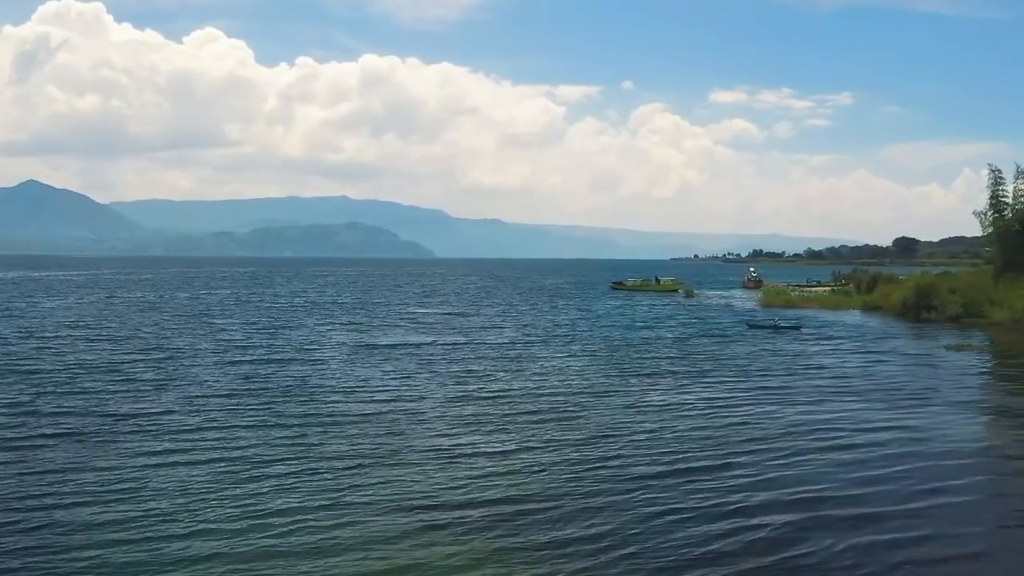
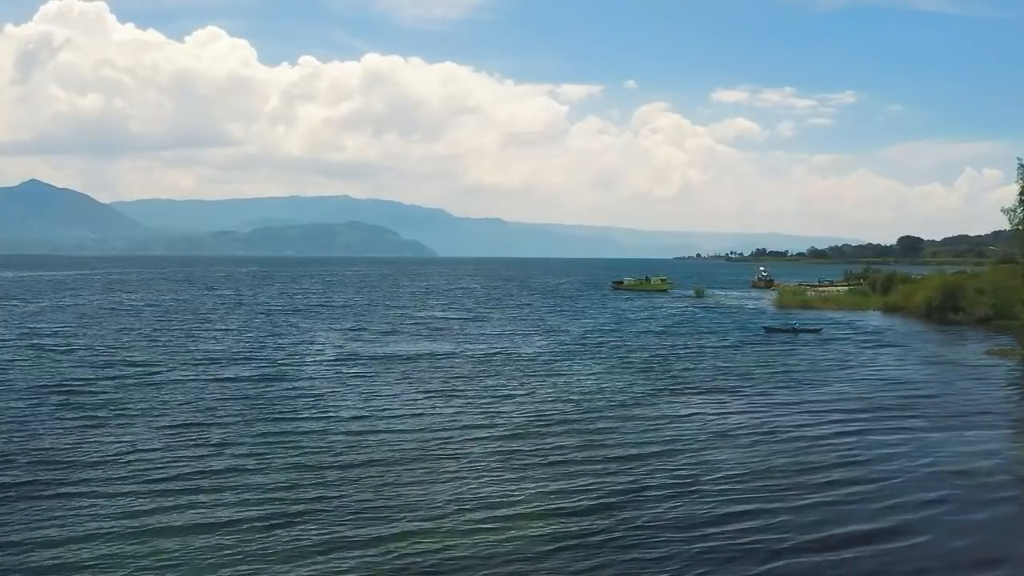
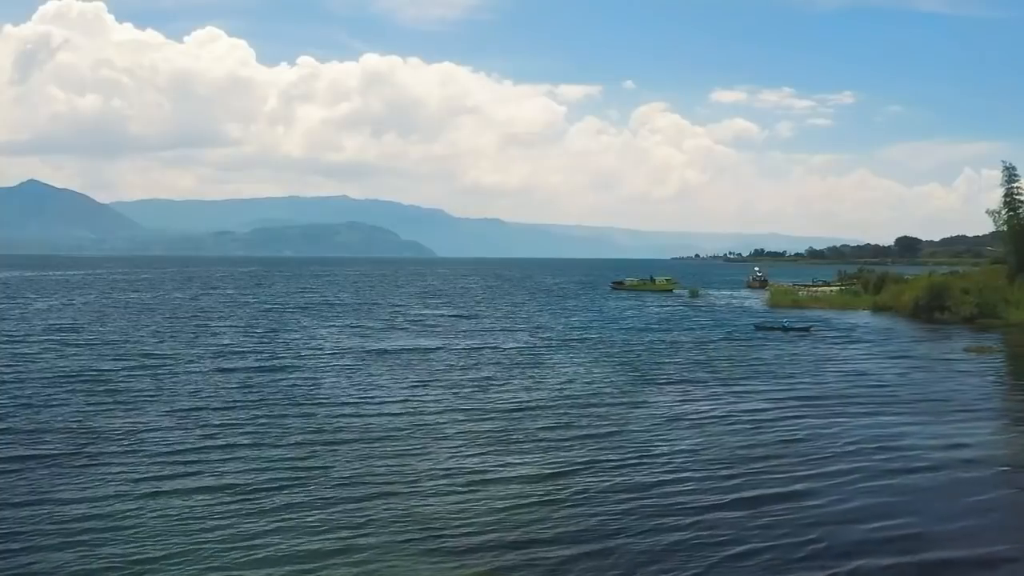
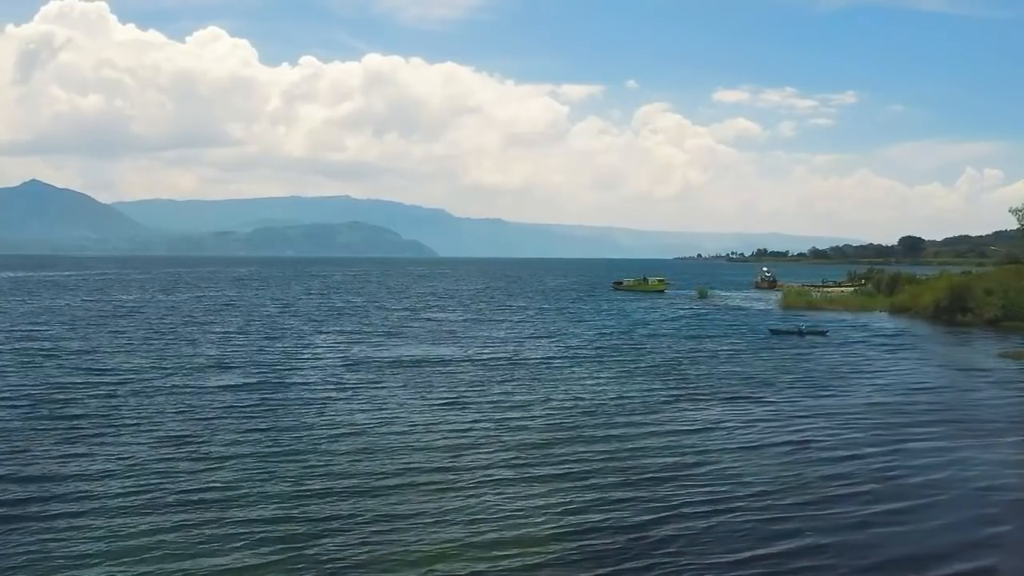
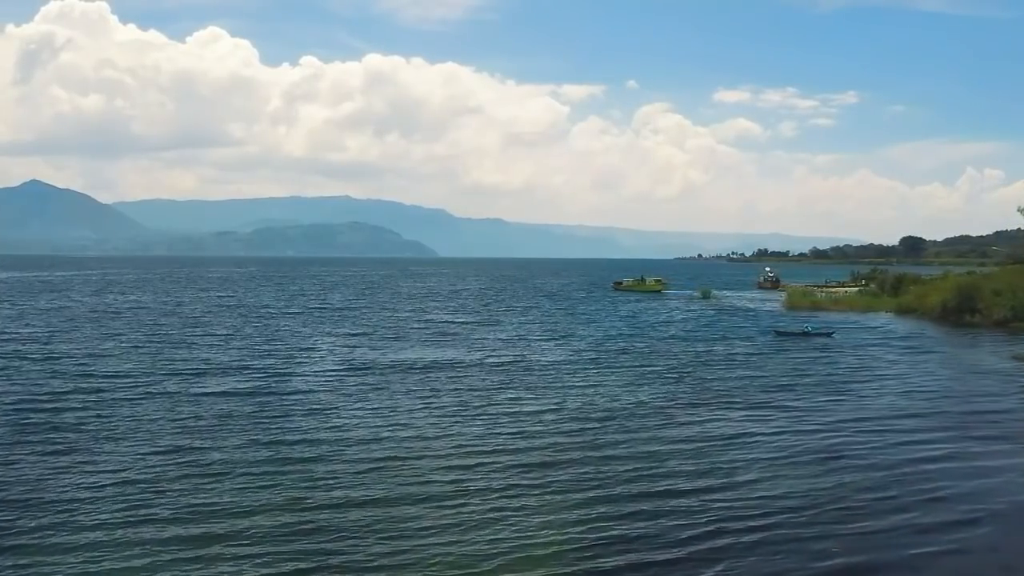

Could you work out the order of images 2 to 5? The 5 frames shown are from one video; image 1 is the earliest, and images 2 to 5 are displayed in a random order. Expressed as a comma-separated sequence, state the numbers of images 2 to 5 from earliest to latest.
3, 2, 4, 5
